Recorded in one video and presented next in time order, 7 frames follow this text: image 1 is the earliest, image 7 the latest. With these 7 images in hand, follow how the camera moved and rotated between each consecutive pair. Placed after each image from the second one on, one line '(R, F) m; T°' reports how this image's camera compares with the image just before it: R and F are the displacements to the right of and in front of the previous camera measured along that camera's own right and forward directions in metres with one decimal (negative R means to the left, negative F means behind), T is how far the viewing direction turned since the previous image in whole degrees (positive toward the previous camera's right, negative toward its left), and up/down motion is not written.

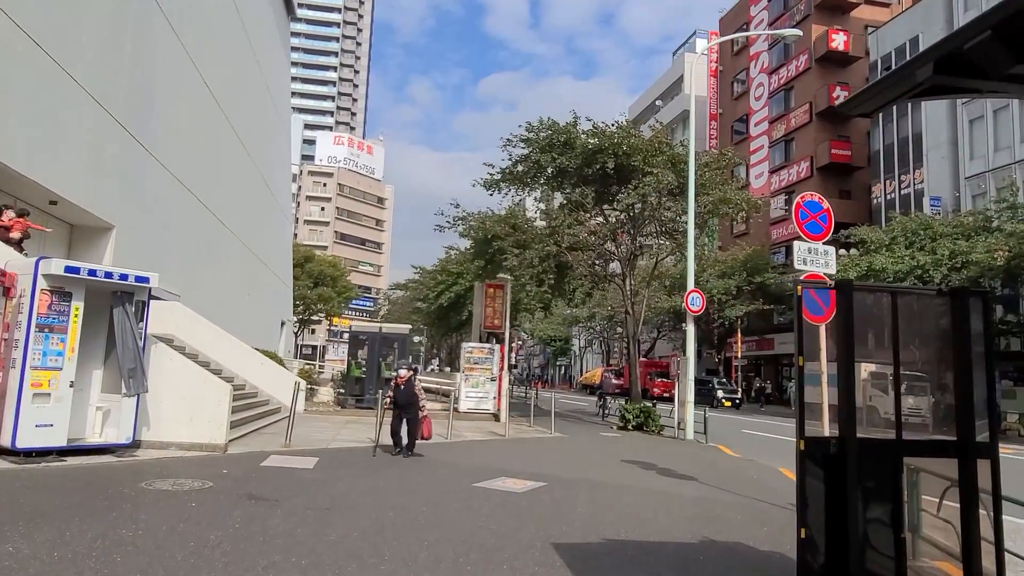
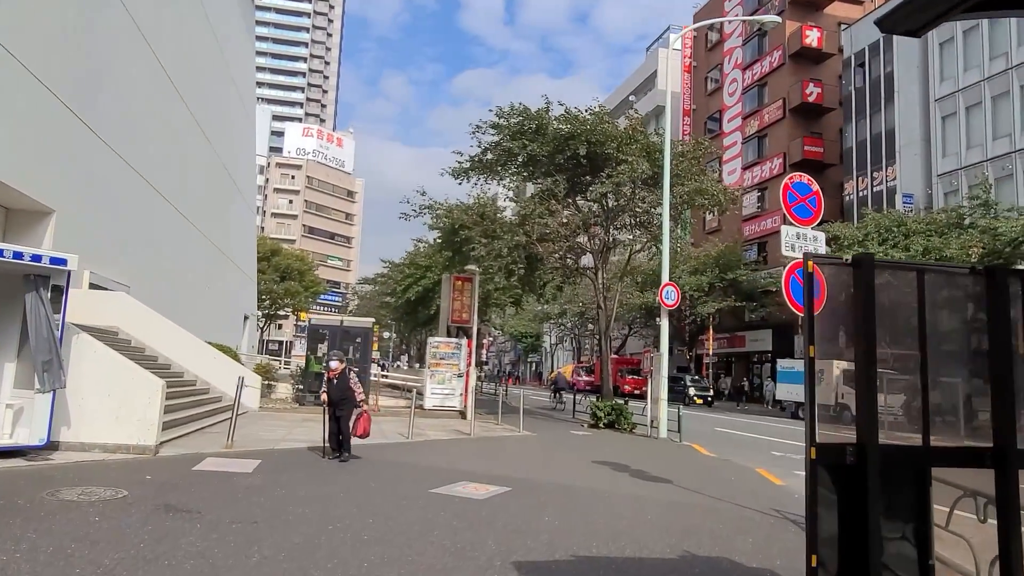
(+0.1, +0.8) m; +2°
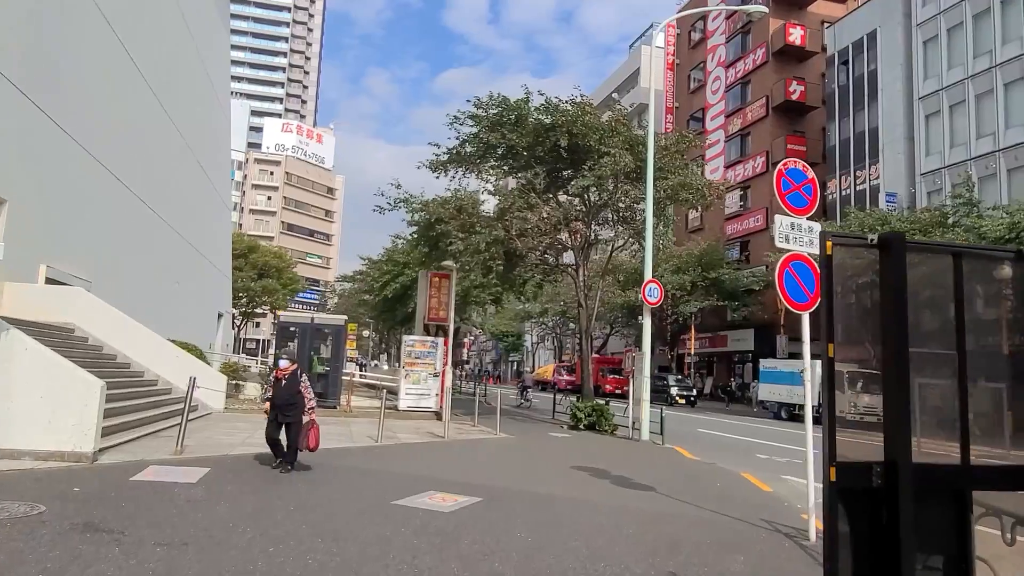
(+0.1, +0.6) m; +1°
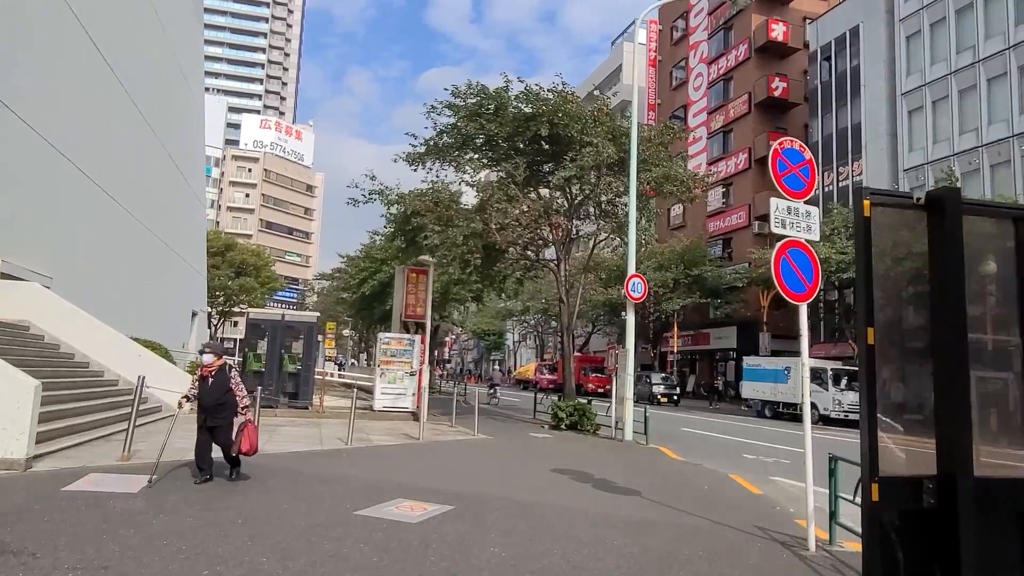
(+0.1, +0.6) m; +1°
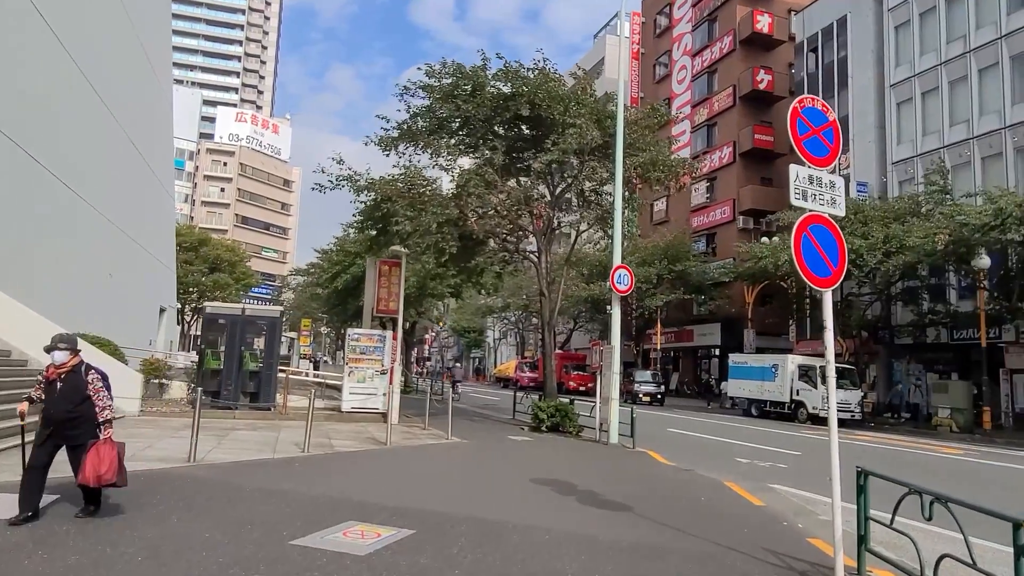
(+0.1, +1.1) m; +1°
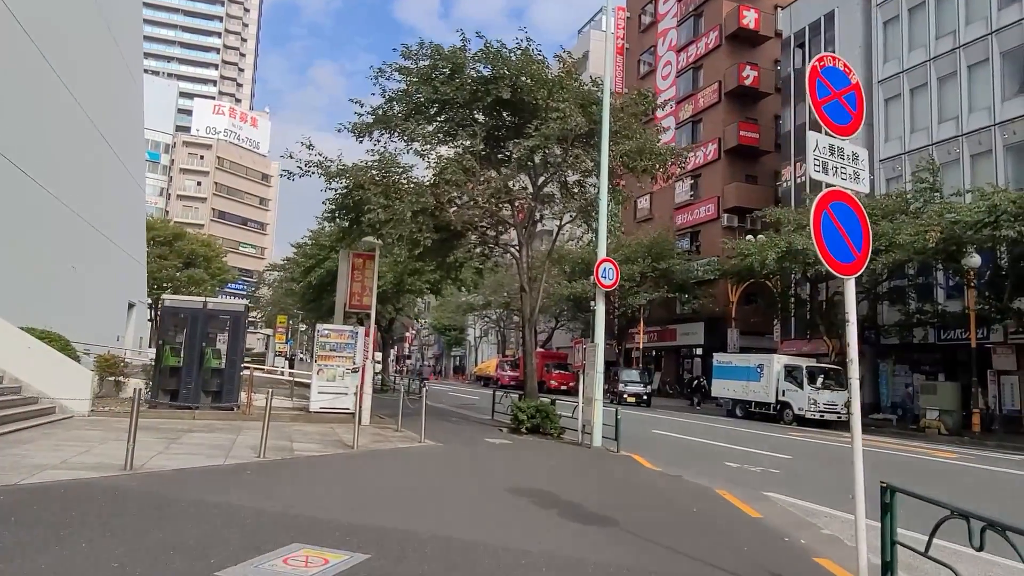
(+0.1, +0.8) m; +1°
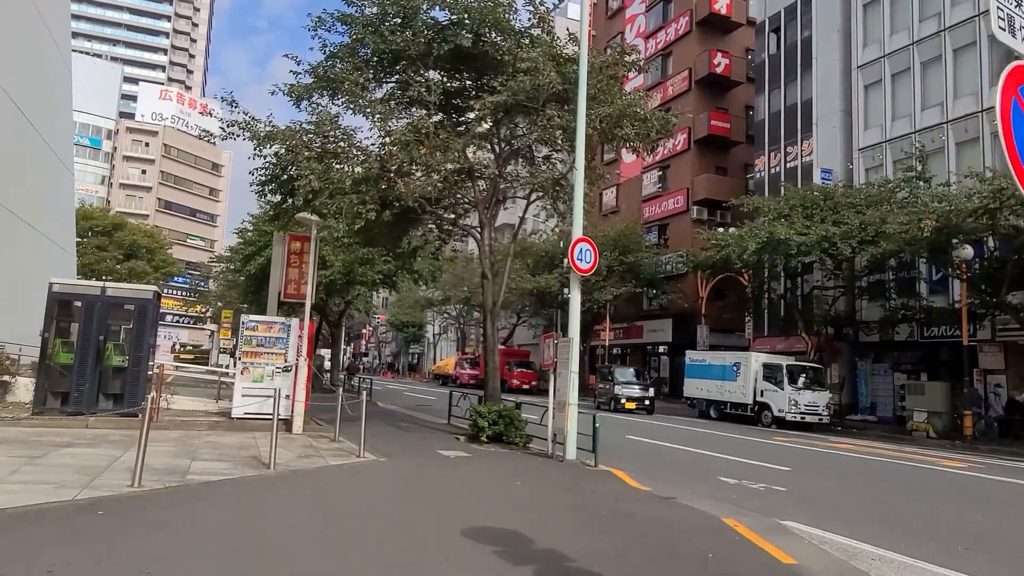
(0.0, +2.1) m; +3°
